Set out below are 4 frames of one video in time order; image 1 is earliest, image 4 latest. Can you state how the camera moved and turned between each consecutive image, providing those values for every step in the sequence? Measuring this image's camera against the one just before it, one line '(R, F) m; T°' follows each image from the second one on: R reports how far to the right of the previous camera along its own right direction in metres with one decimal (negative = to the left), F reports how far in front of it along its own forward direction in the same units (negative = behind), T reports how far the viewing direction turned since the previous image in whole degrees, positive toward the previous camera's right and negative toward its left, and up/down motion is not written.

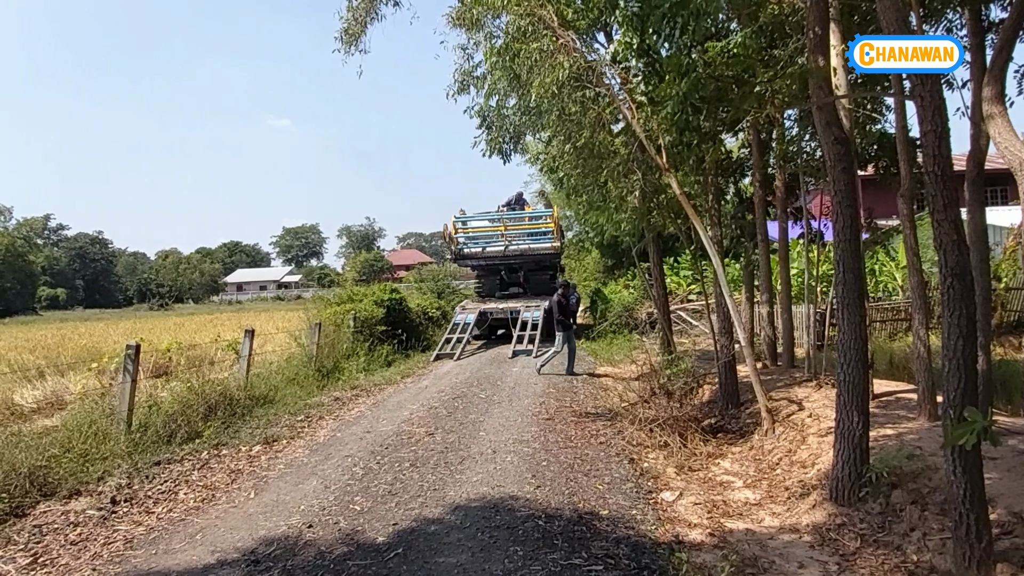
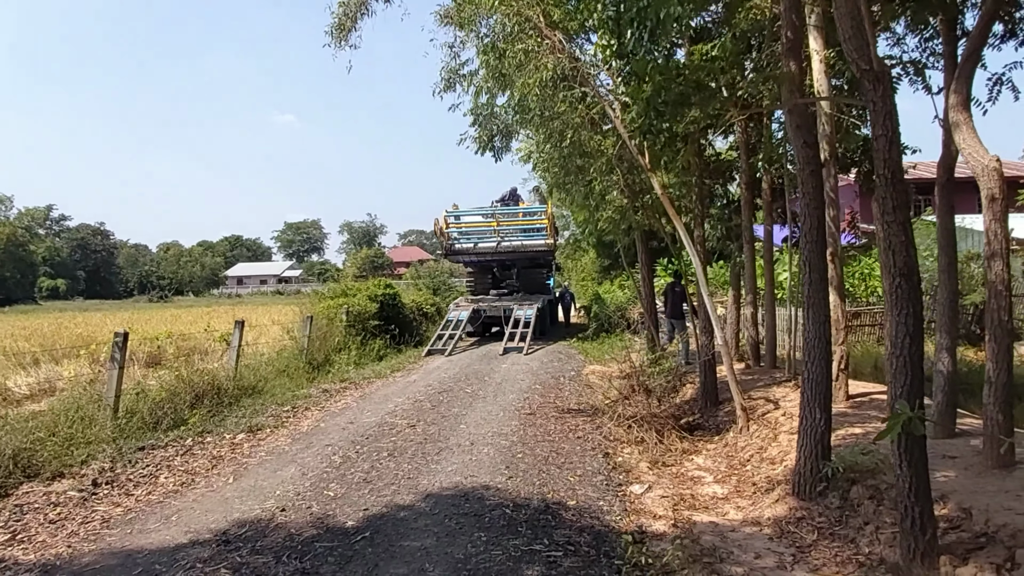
(+0.2, -0.1) m; 0°
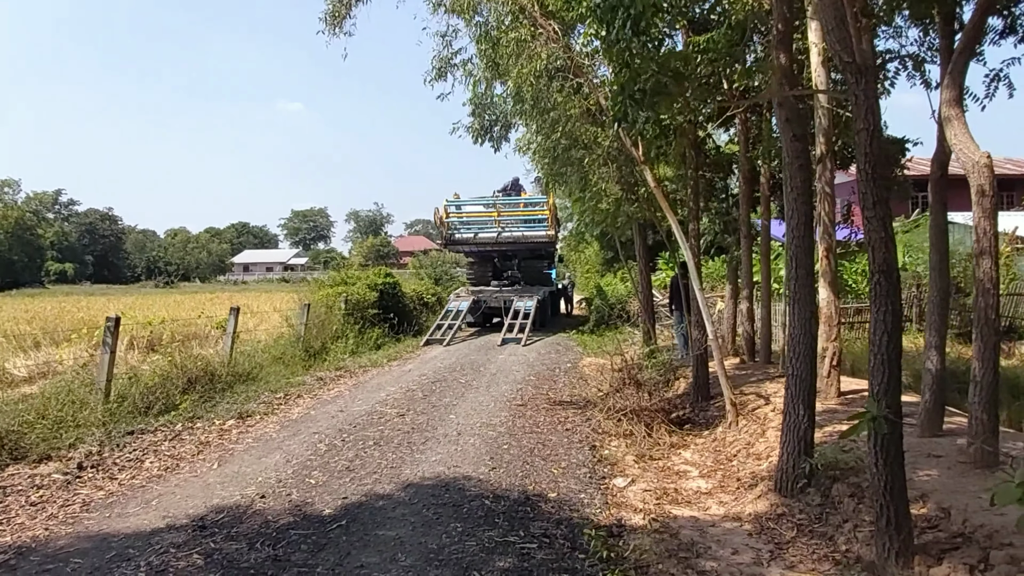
(+0.2, 0.0) m; -1°
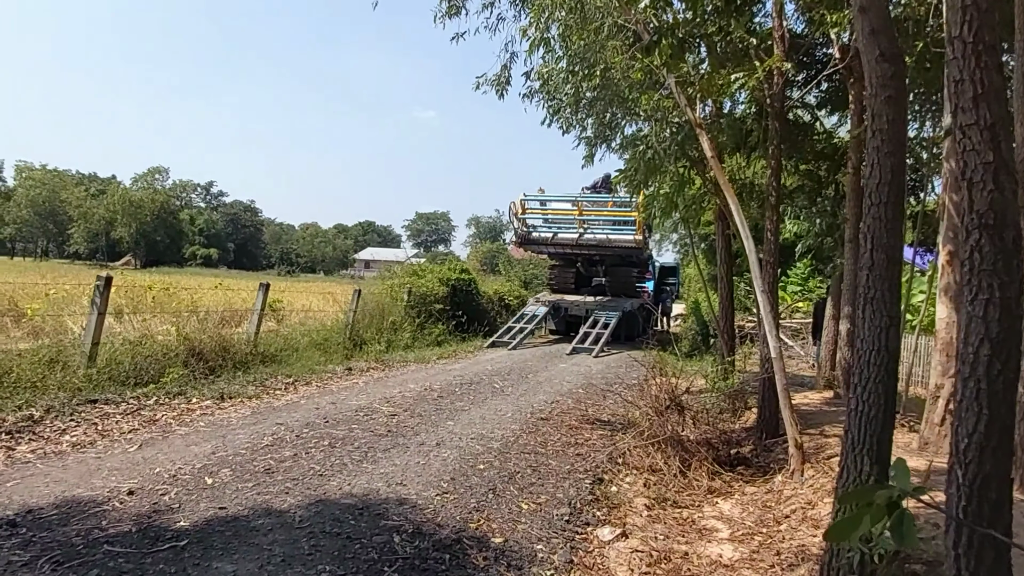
(+0.9, +1.4) m; -10°
